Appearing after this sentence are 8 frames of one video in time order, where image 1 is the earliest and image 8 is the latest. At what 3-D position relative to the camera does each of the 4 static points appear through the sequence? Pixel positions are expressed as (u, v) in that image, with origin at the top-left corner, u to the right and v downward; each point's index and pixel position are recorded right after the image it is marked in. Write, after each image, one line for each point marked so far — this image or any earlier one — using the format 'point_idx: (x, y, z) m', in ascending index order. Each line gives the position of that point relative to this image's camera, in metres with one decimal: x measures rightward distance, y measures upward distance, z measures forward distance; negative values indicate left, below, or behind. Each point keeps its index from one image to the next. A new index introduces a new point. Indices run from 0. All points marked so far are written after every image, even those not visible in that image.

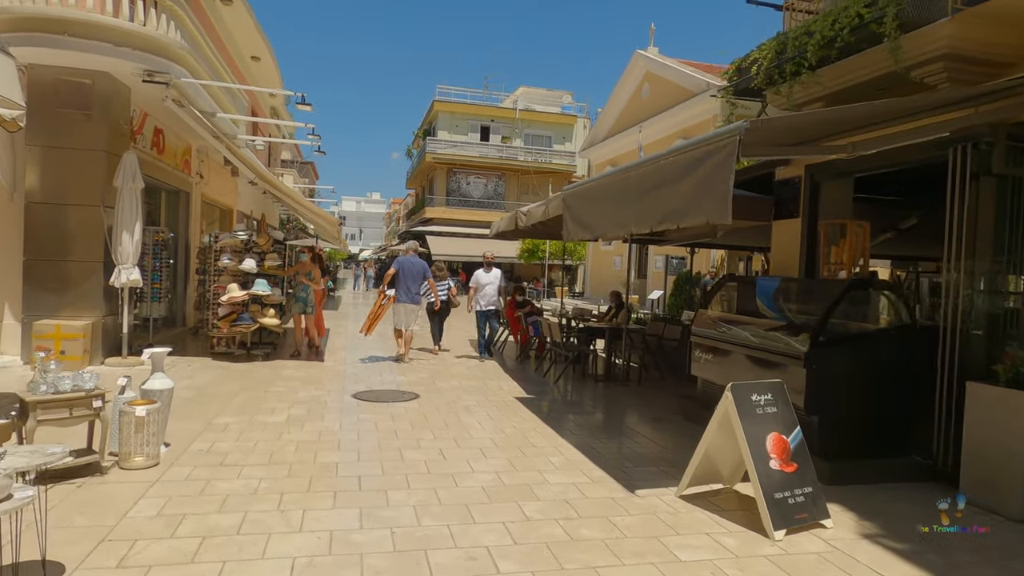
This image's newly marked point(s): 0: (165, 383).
0: (-2.6, -0.7, +4.9) m
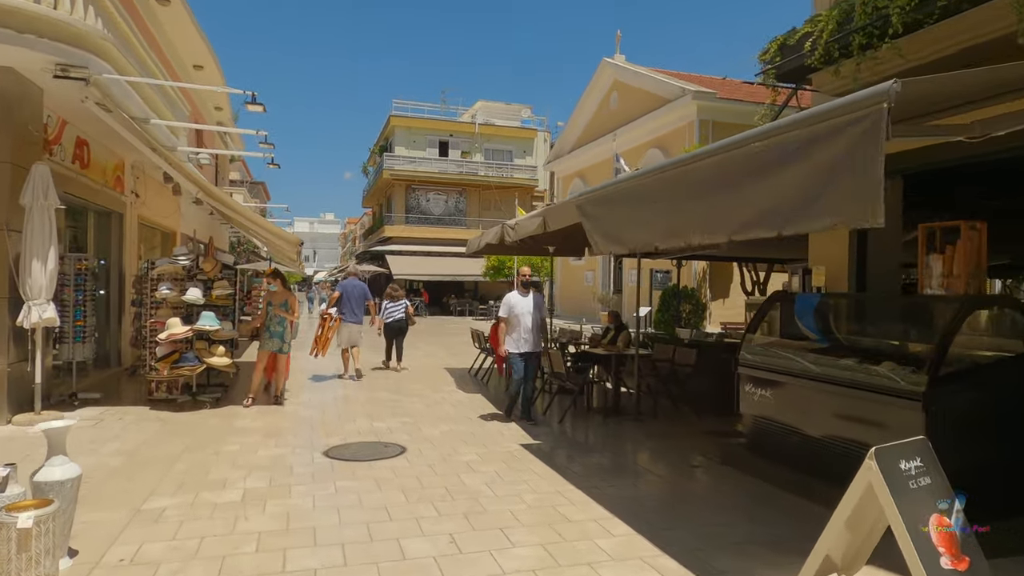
0: (-2.4, -1.0, +3.5) m
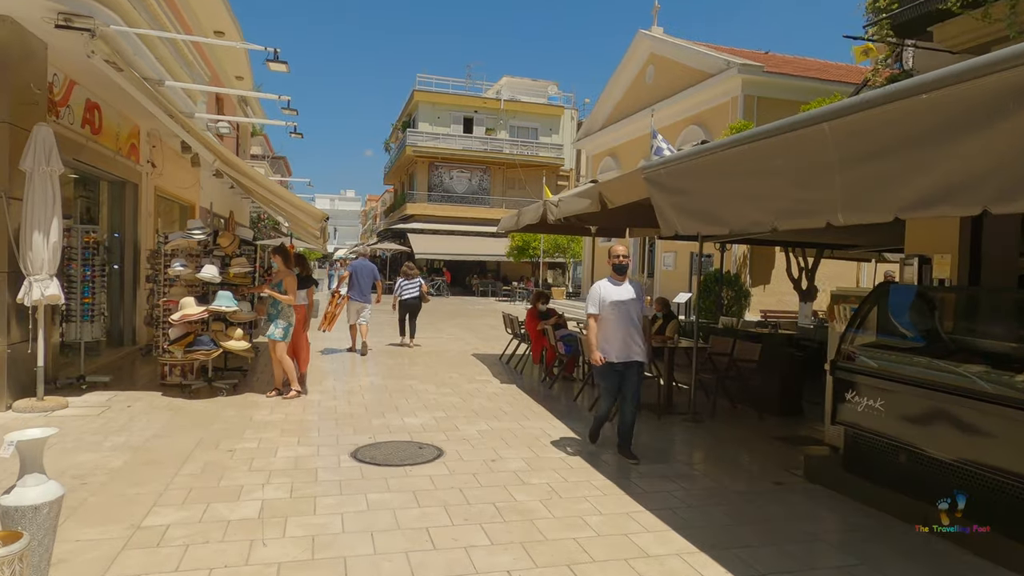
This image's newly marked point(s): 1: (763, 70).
0: (-2.0, -0.9, +2.8) m
1: (+6.5, +5.6, +17.1) m
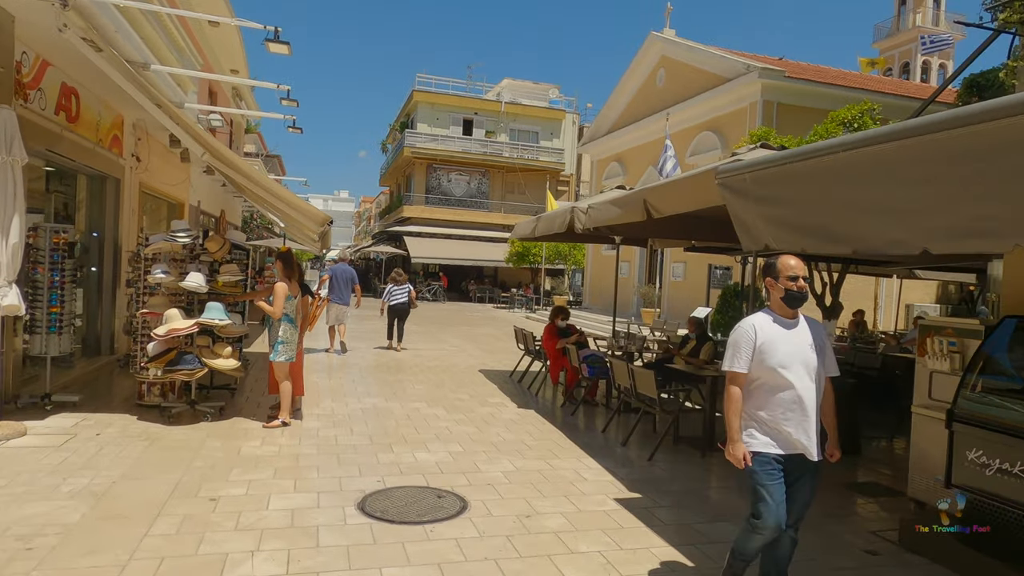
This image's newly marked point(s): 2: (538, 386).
0: (-1.7, -1.0, +2.0) m
1: (+6.7, +5.3, +16.4) m
2: (+0.4, -1.4, +9.8) m
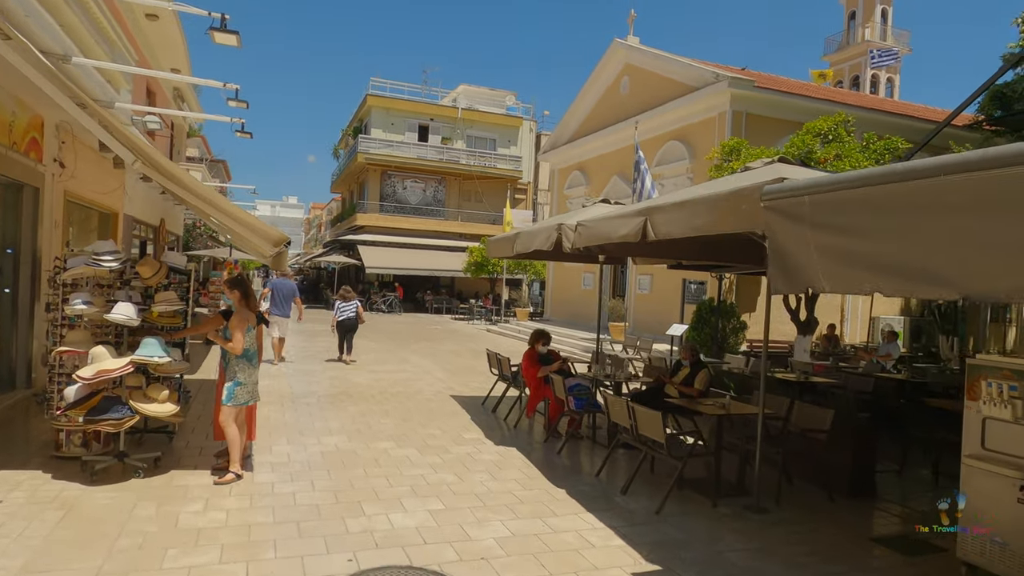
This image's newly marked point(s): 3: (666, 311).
0: (-1.5, -1.2, +1.1) m
1: (+5.9, +4.9, +16.1) m
2: (0.0, -1.7, +9.0) m
3: (+4.1, -0.6, +17.9) m
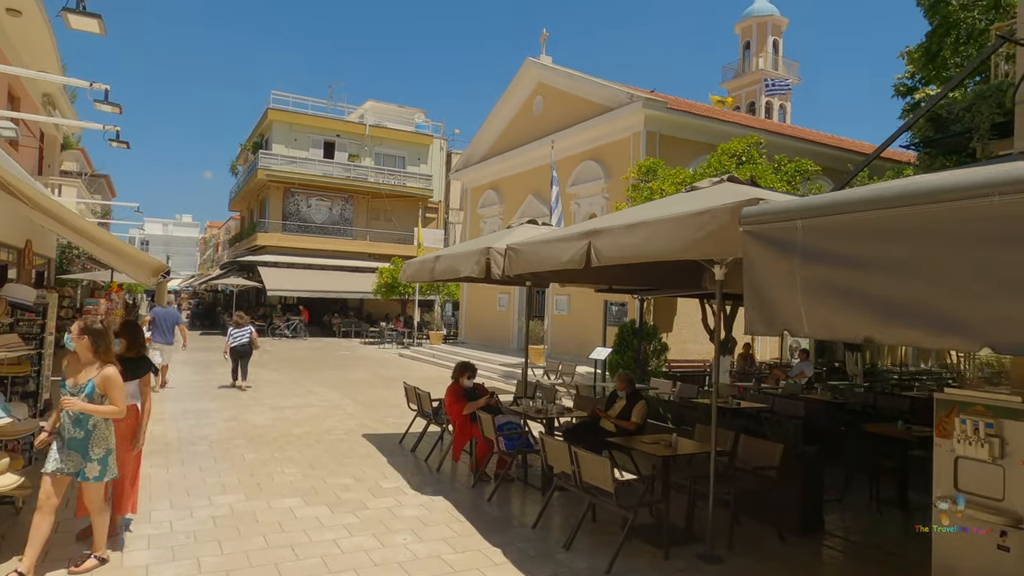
0: (-1.4, -1.3, +0.2) m
1: (+3.8, +4.5, +16.2) m
2: (-0.9, -2.1, +8.3) m
3: (+1.9, -1.2, +17.6) m
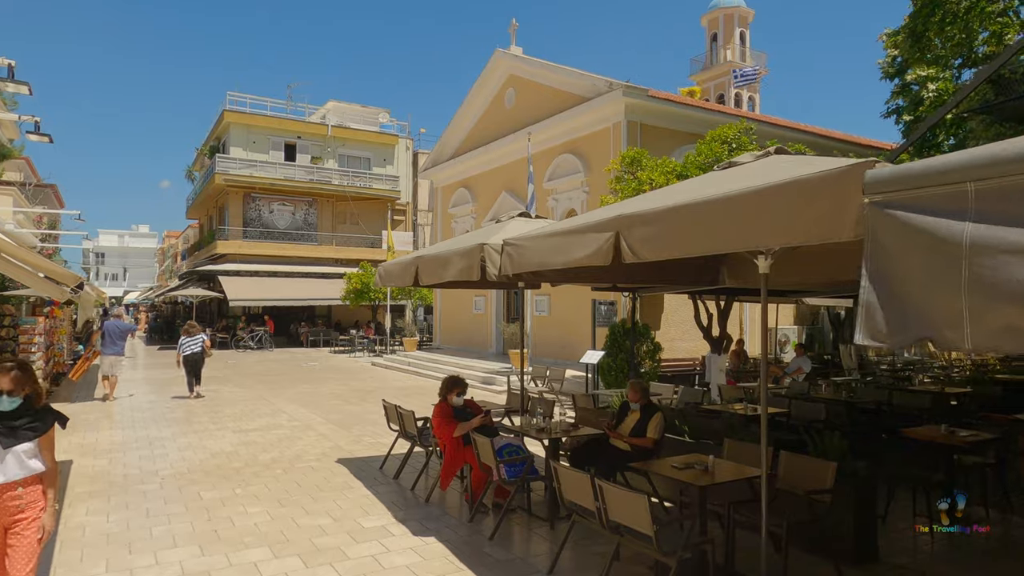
0: (-1.0, -1.4, -0.8) m
1: (+3.1, +4.5, +15.5) m
2: (-1.0, -2.1, +7.3) m
3: (+1.4, -1.1, +16.8) m
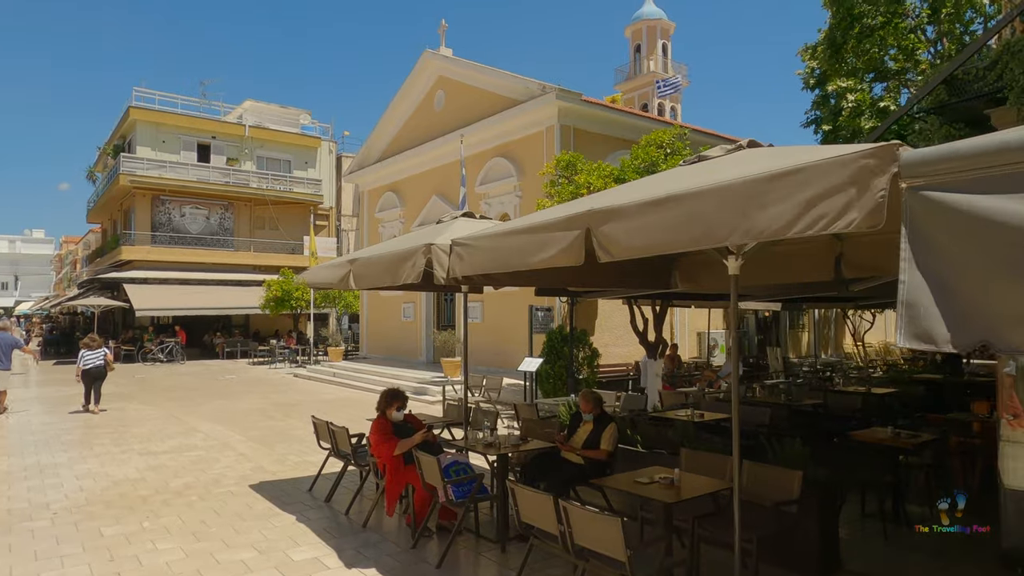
0: (-0.7, -1.4, -1.3) m
1: (+1.6, +4.4, +15.4) m
2: (-1.6, -2.2, +6.7) m
3: (-0.3, -1.3, +16.4) m
